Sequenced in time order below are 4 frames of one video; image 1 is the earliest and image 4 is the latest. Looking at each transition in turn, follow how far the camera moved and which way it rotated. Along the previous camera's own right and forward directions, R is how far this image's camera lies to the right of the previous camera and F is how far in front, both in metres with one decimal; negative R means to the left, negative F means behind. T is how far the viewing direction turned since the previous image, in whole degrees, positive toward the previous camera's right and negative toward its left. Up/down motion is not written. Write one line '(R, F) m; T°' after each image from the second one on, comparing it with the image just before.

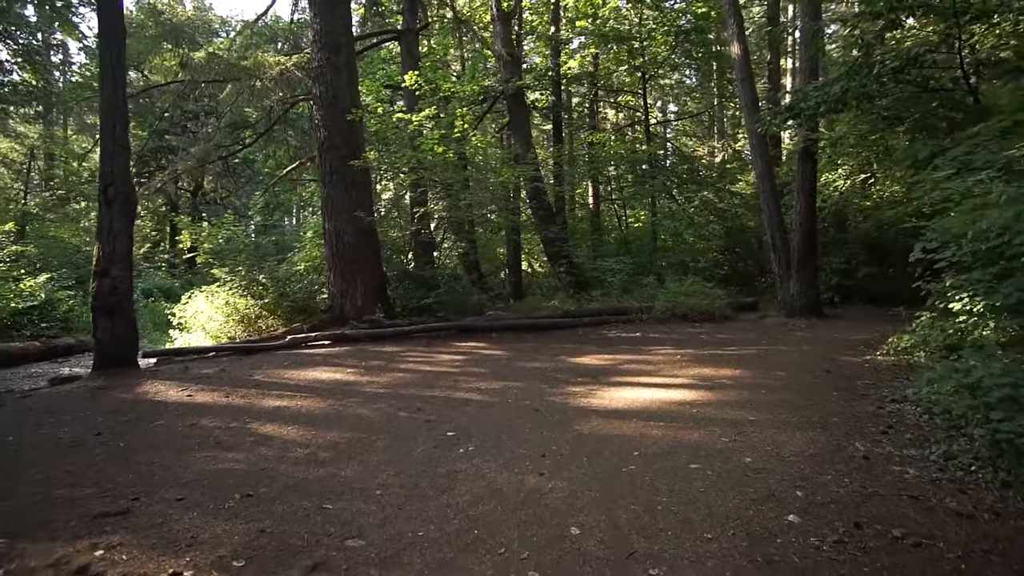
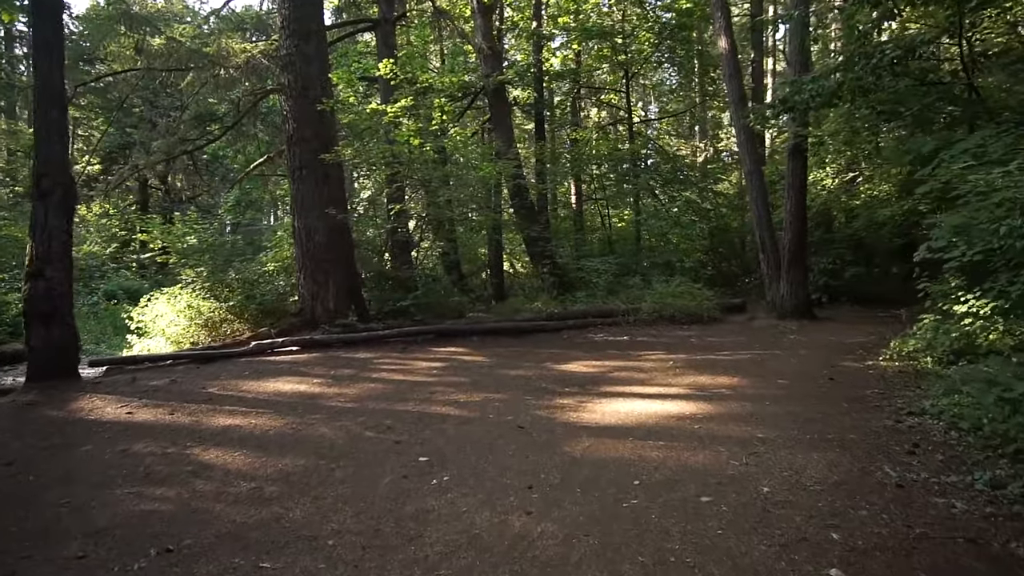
(0.0, +0.6) m; +2°
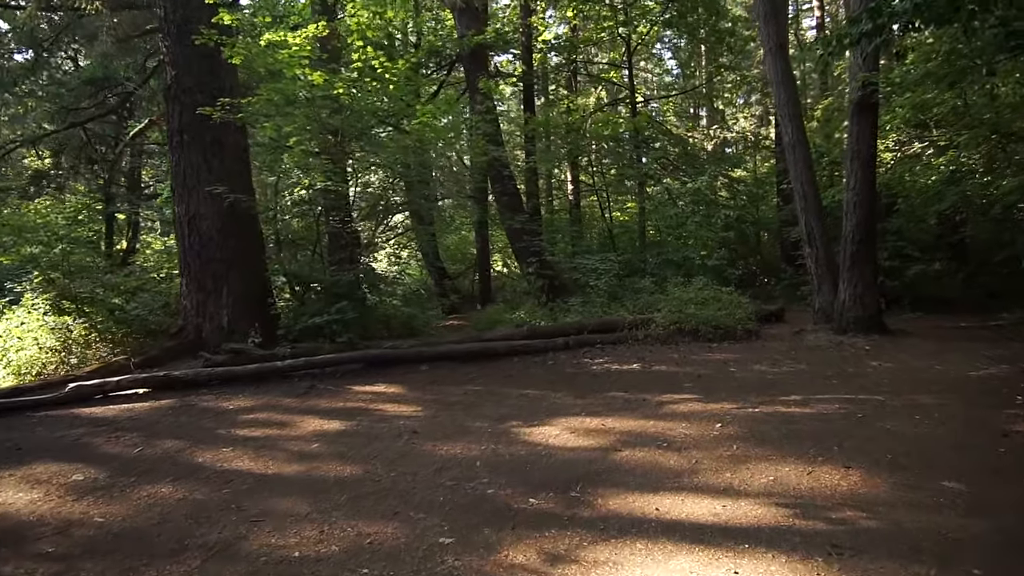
(+0.6, +3.4) m; 0°
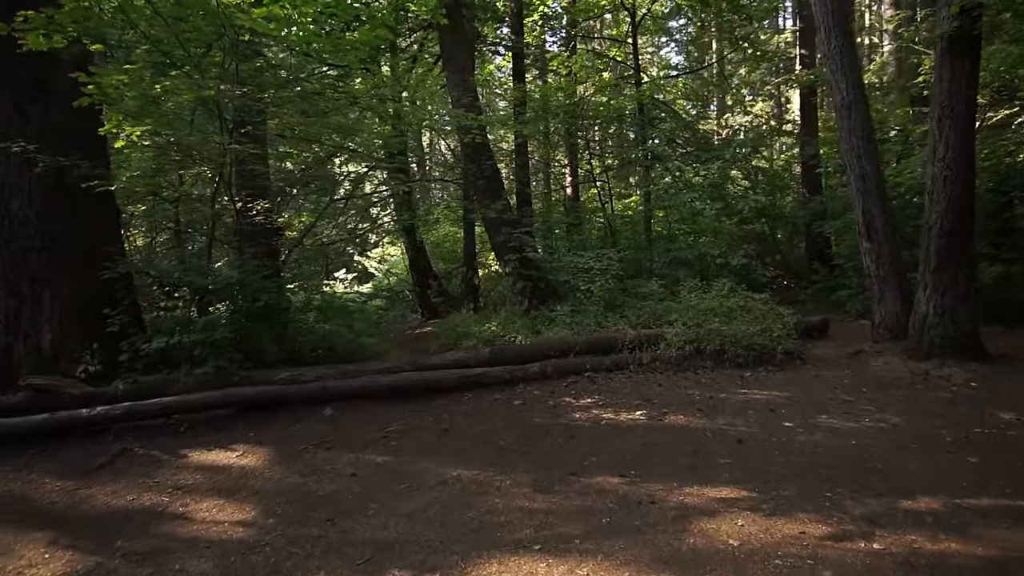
(+0.6, +2.7) m; 0°
